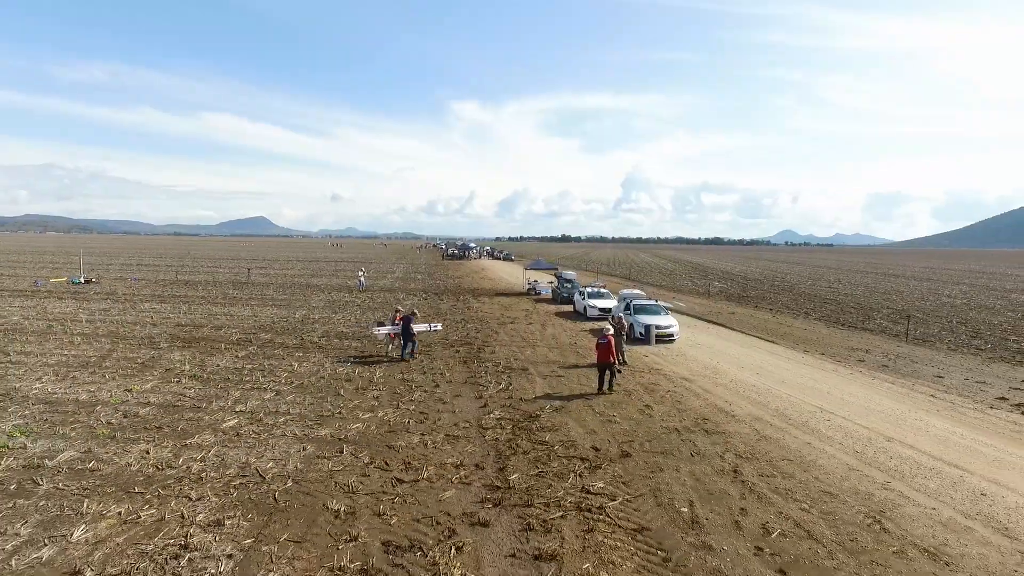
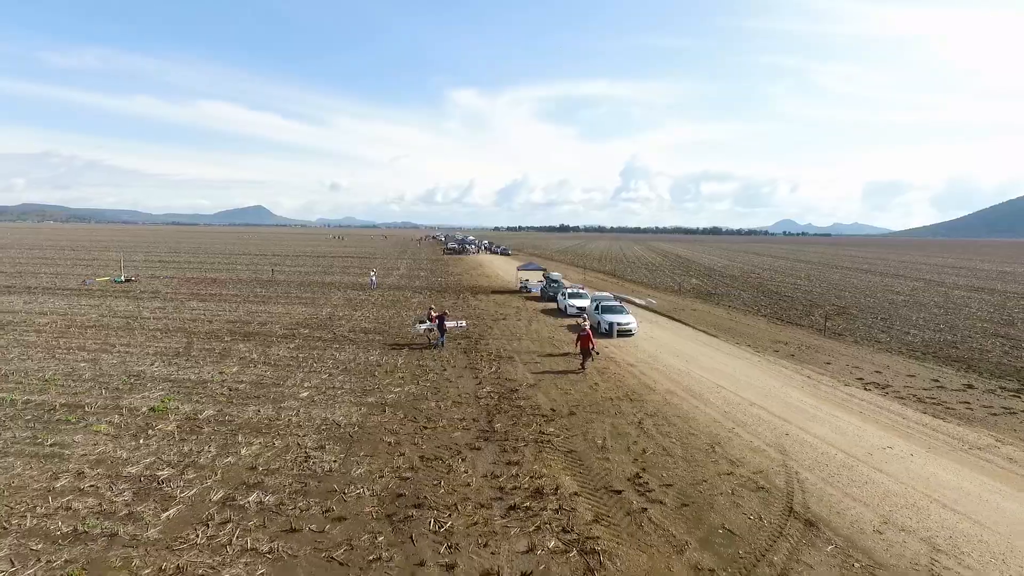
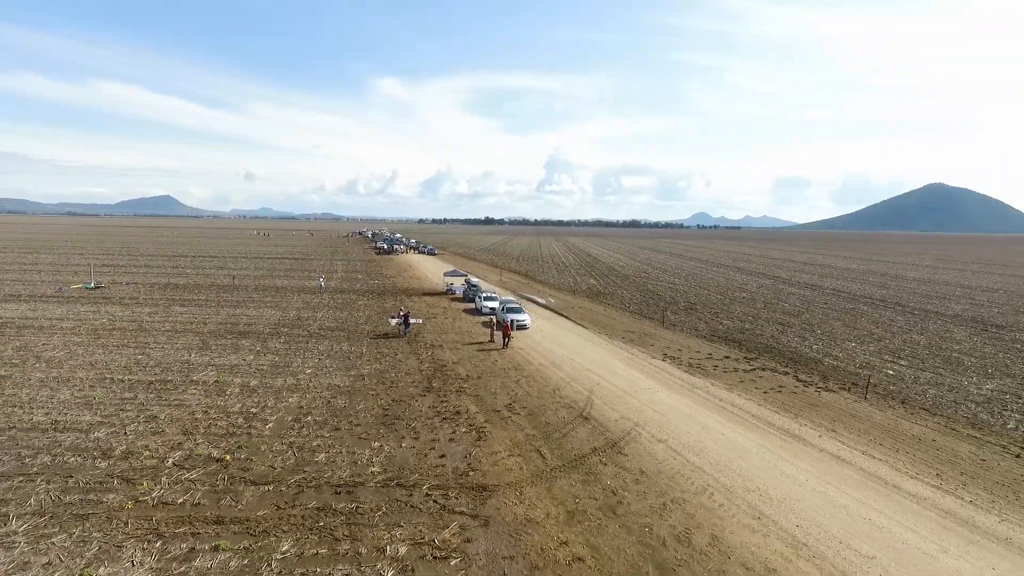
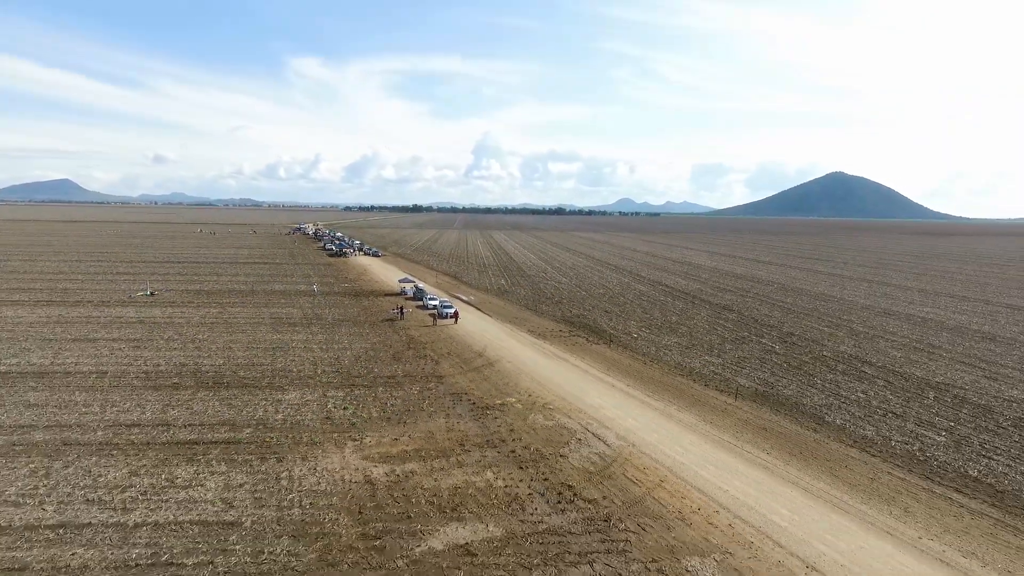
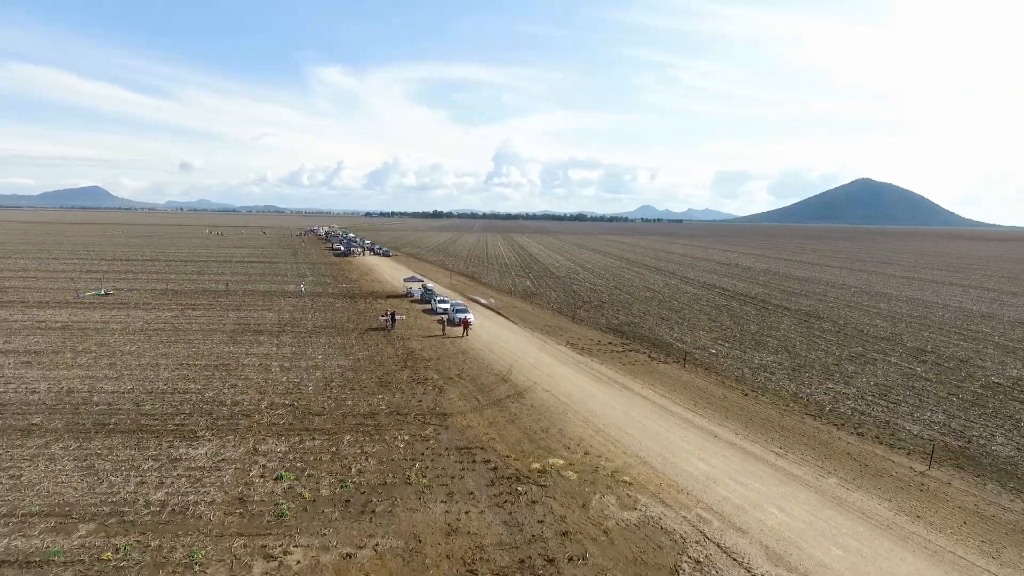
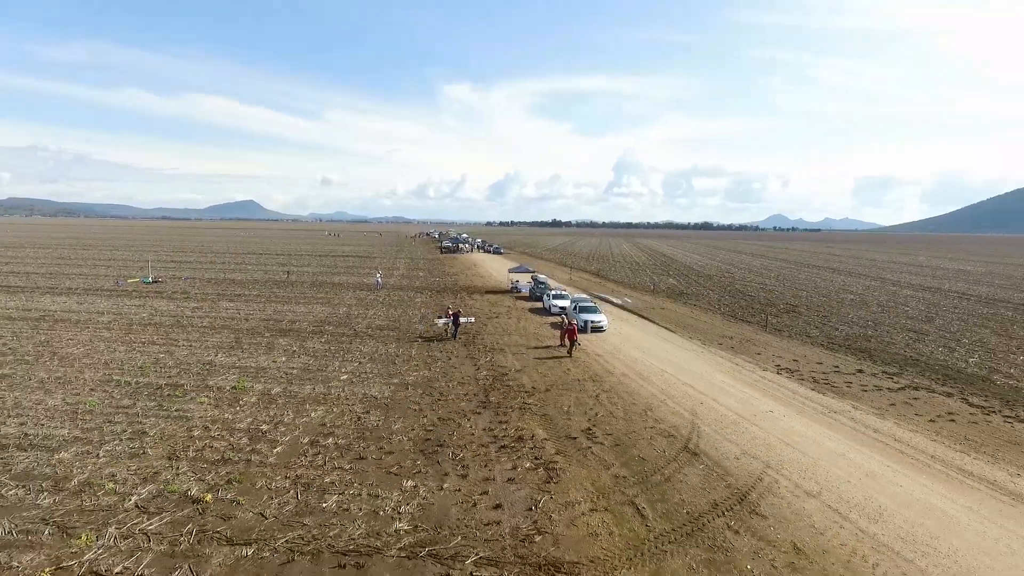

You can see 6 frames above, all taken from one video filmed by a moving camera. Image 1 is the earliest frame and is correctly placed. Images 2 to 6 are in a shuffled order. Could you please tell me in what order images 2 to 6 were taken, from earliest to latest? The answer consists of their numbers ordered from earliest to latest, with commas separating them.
2, 6, 3, 5, 4
